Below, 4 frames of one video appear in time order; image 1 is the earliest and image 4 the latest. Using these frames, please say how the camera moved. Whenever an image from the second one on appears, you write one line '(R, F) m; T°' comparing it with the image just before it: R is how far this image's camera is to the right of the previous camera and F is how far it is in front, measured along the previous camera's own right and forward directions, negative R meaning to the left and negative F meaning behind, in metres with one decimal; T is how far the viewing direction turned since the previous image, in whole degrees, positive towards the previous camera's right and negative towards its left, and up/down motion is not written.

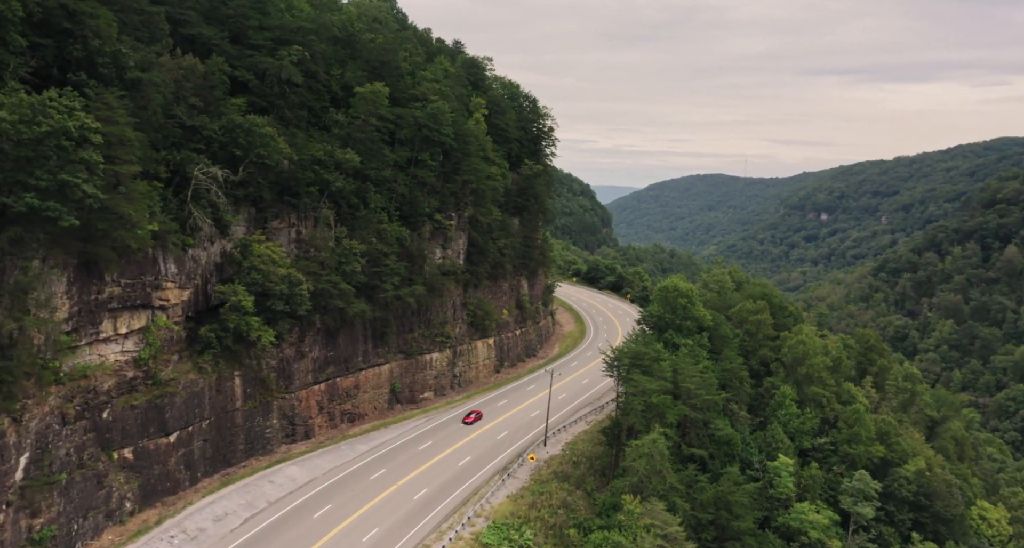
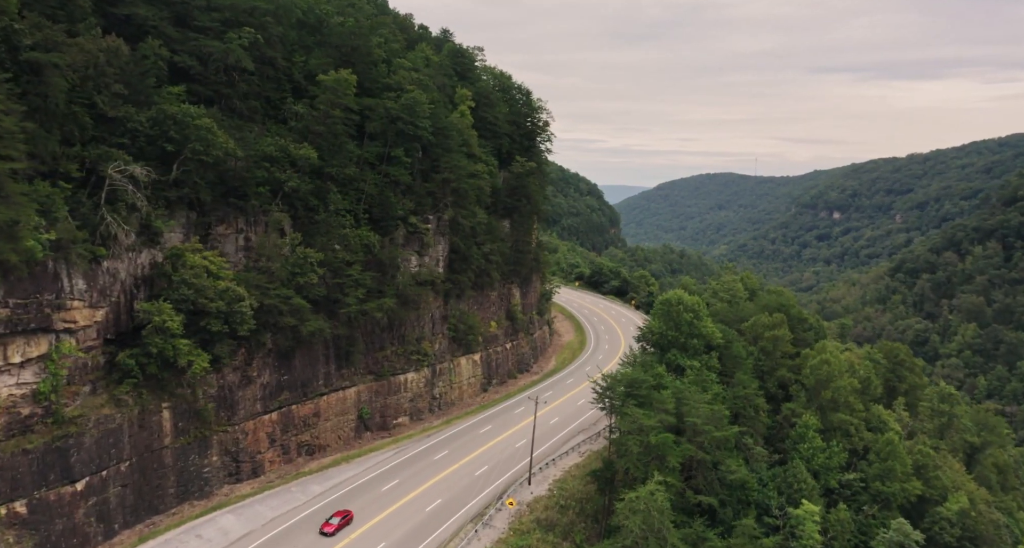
(+1.6, +5.9) m; -1°
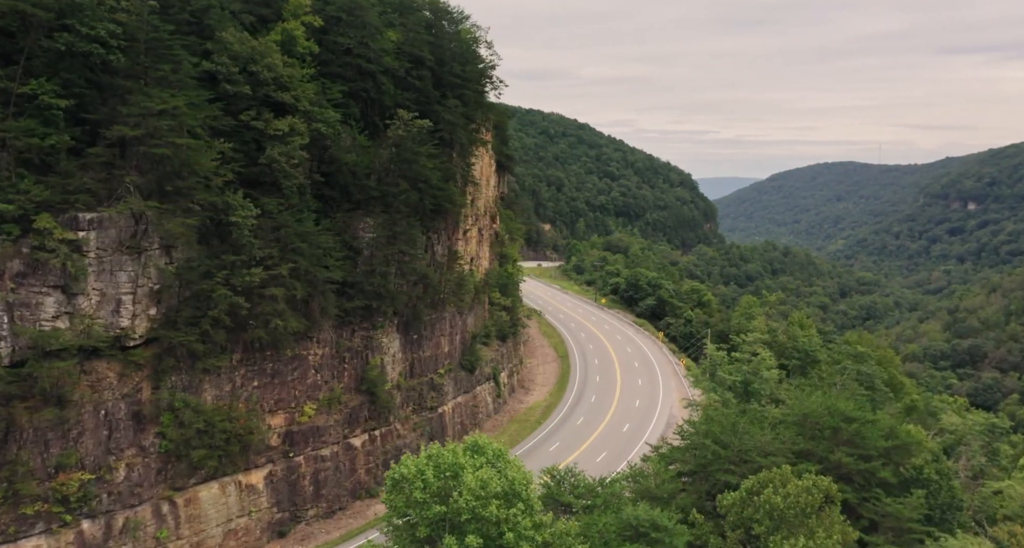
(+11.0, +26.7) m; -8°
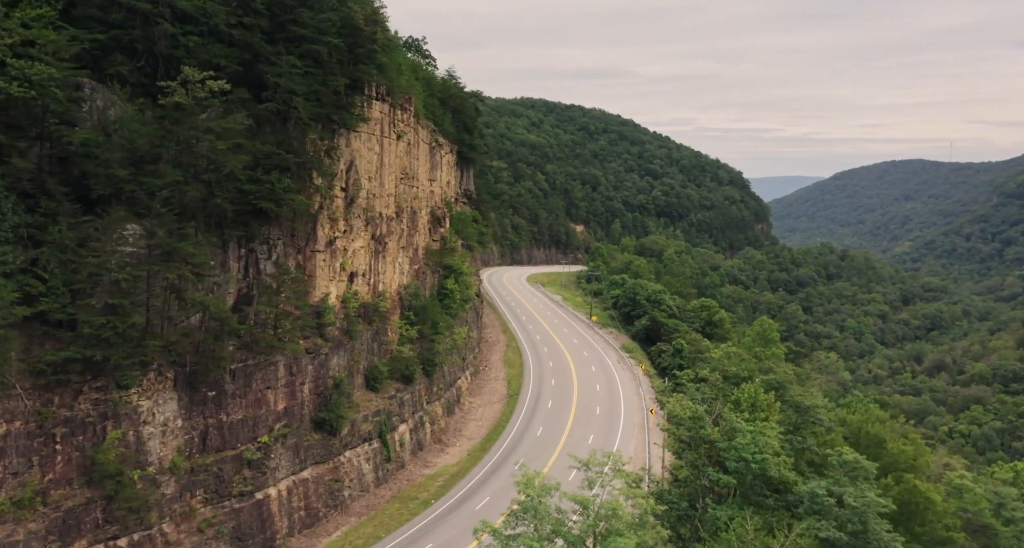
(+7.2, +11.9) m; -4°
